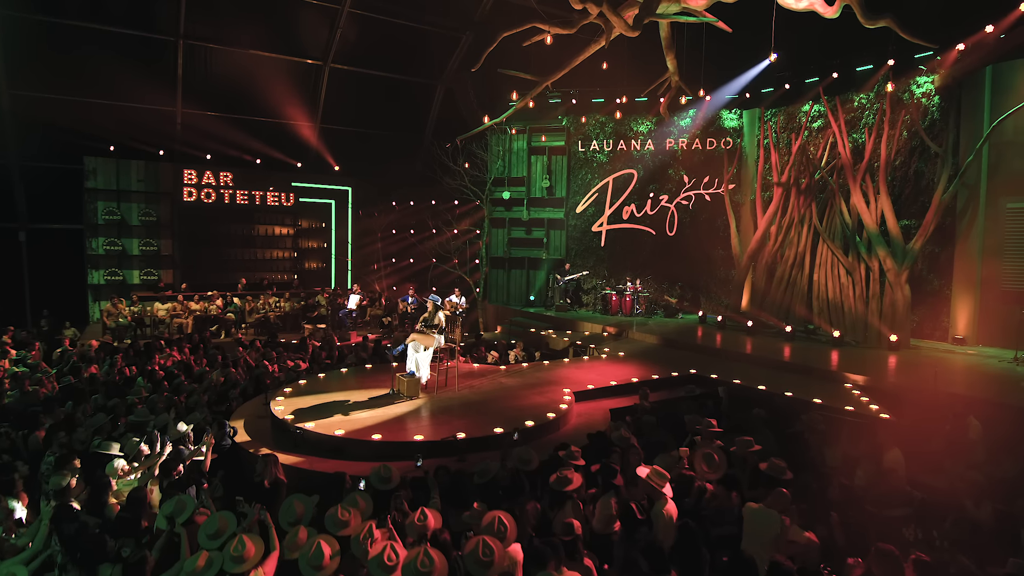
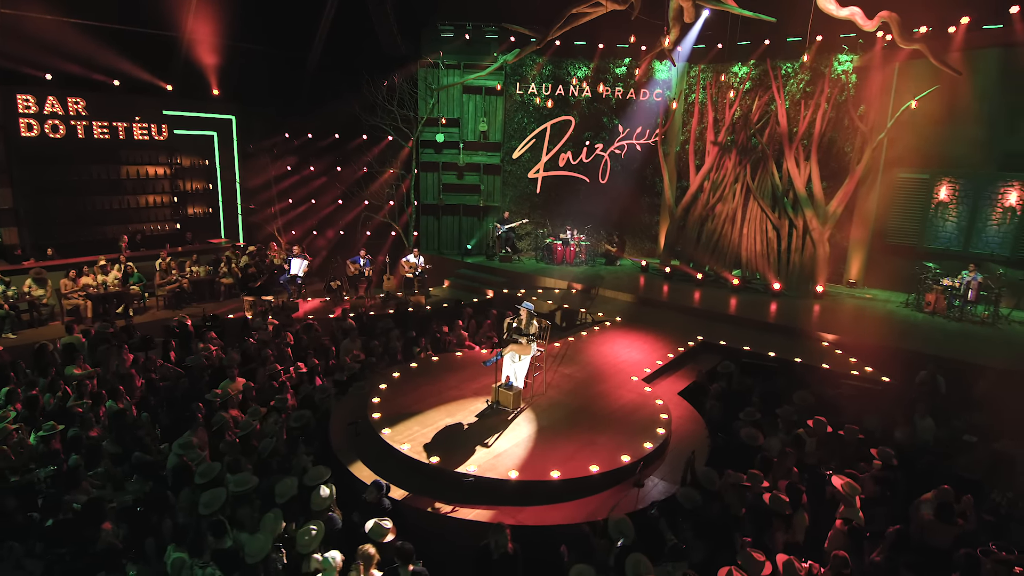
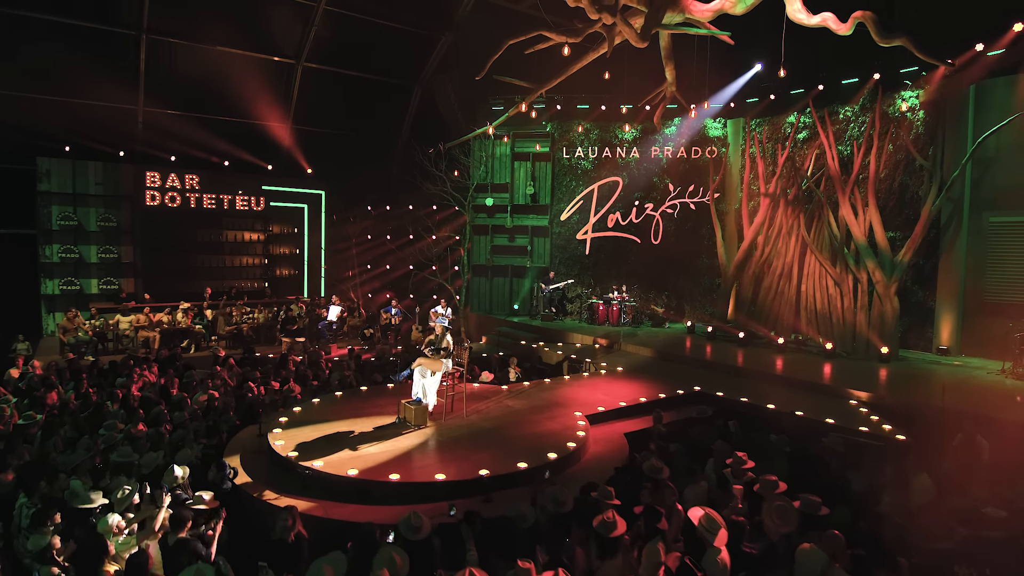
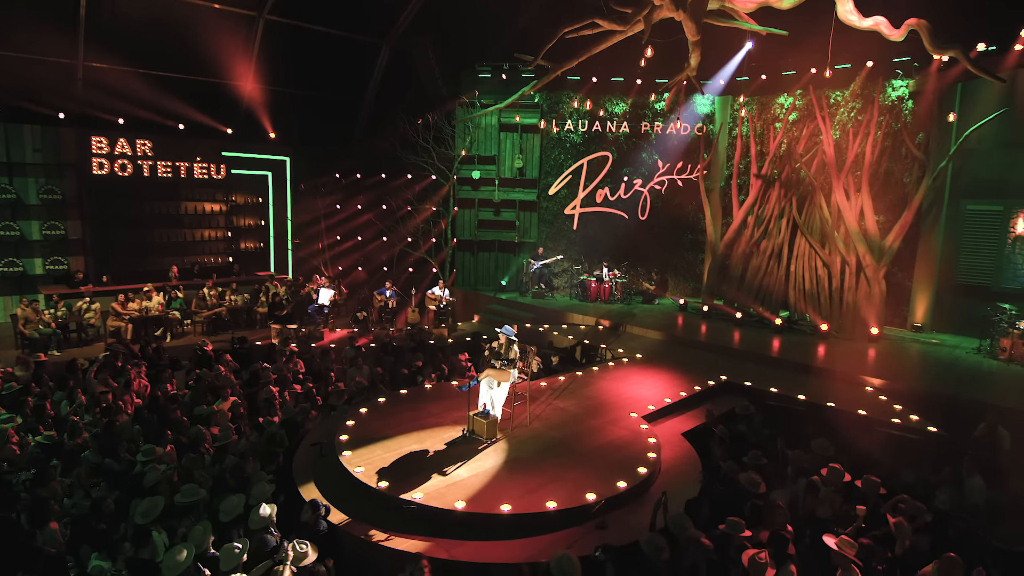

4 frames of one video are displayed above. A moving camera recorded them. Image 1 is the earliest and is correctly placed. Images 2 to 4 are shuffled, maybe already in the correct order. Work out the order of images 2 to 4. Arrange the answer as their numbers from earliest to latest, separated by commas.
3, 4, 2
